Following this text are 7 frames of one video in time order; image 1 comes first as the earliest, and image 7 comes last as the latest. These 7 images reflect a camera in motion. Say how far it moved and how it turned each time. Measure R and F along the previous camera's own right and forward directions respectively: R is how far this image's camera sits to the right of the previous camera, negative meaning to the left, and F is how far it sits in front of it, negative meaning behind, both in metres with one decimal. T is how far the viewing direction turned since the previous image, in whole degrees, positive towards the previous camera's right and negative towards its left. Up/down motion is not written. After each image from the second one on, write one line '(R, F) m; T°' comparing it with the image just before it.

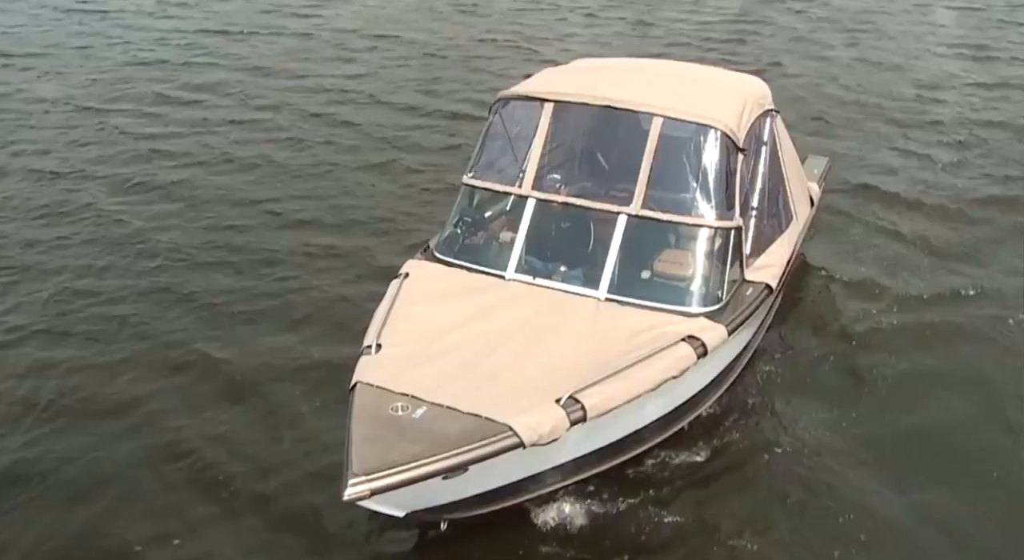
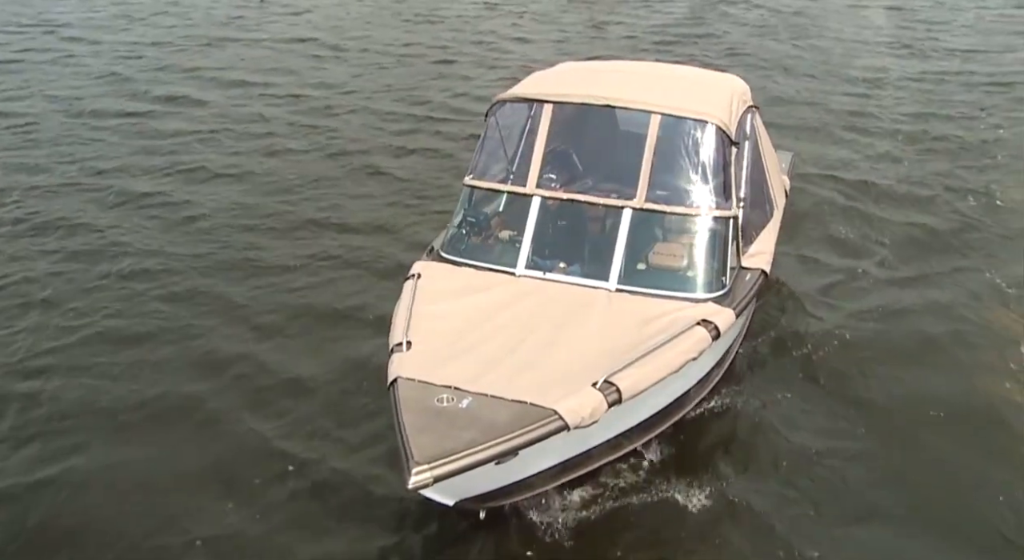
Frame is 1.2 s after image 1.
(-0.9, -0.3) m; +5°
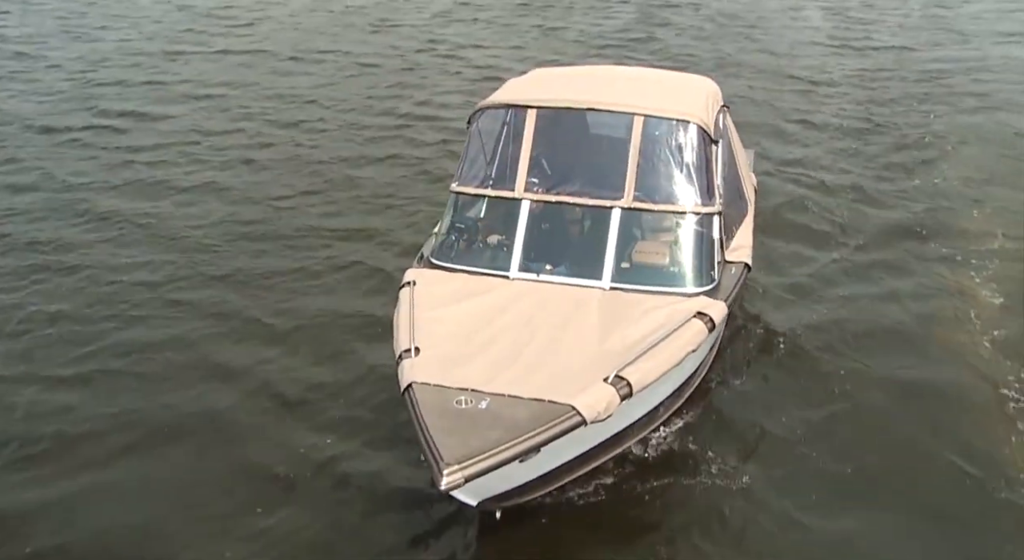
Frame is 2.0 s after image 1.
(-0.6, -0.2) m; +4°
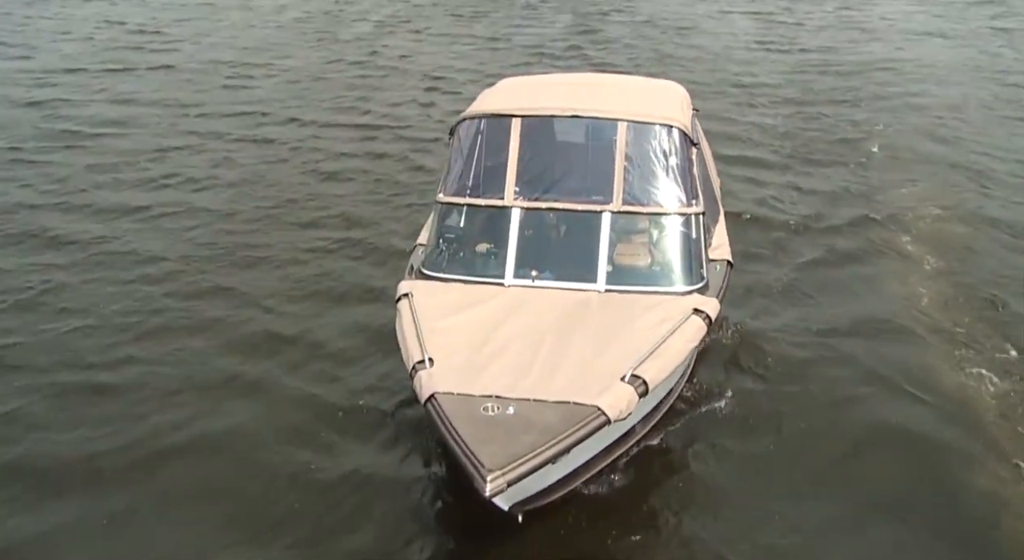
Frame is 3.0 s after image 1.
(-0.9, -0.1) m; +5°
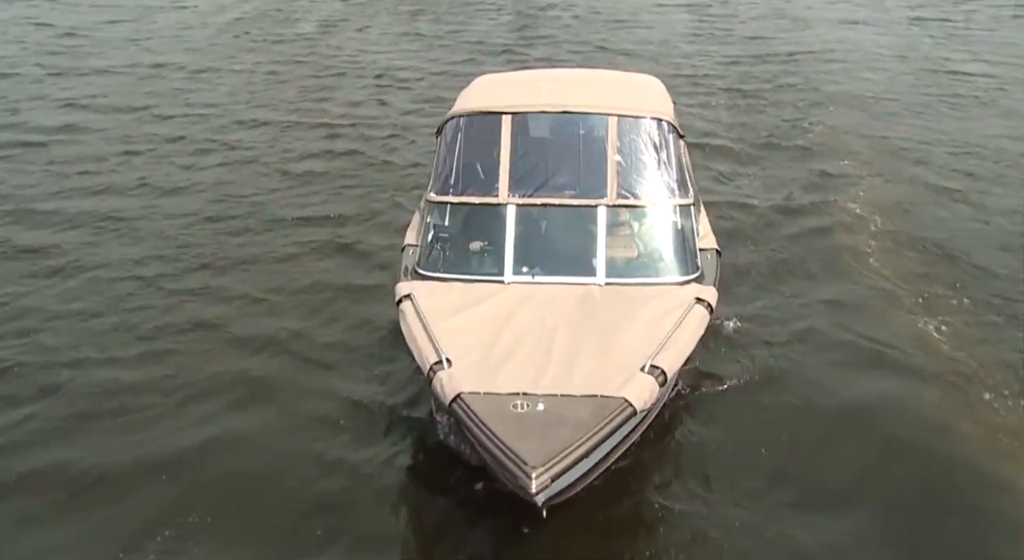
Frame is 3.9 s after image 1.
(-0.9, 0.0) m; +5°
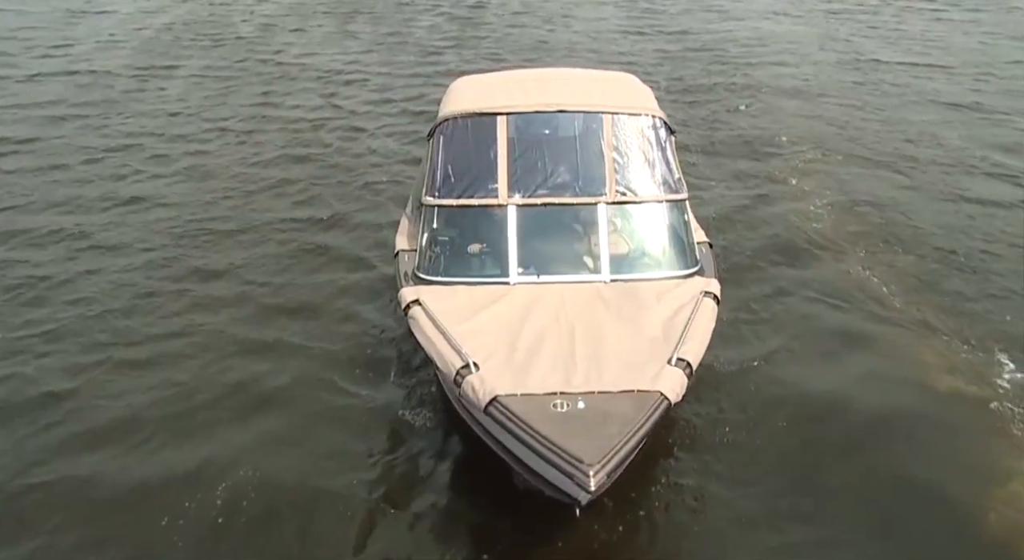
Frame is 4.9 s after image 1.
(-1.1, 0.0) m; +6°
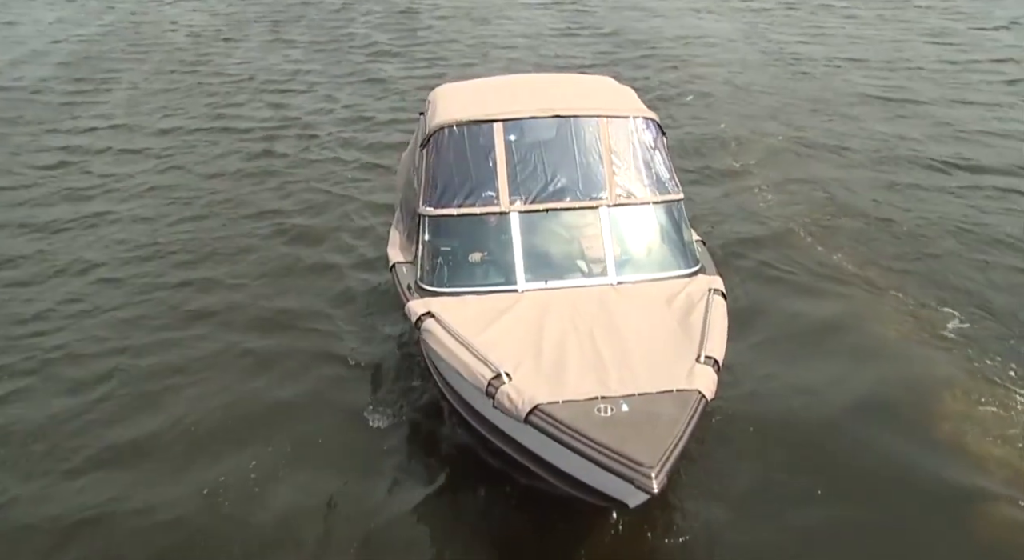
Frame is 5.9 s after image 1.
(-1.1, +0.1) m; +6°
